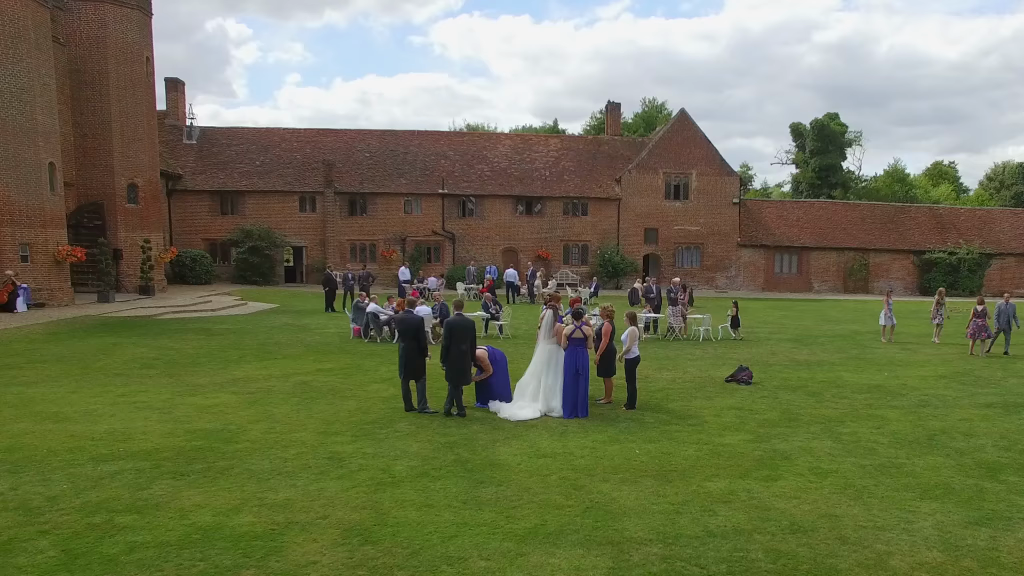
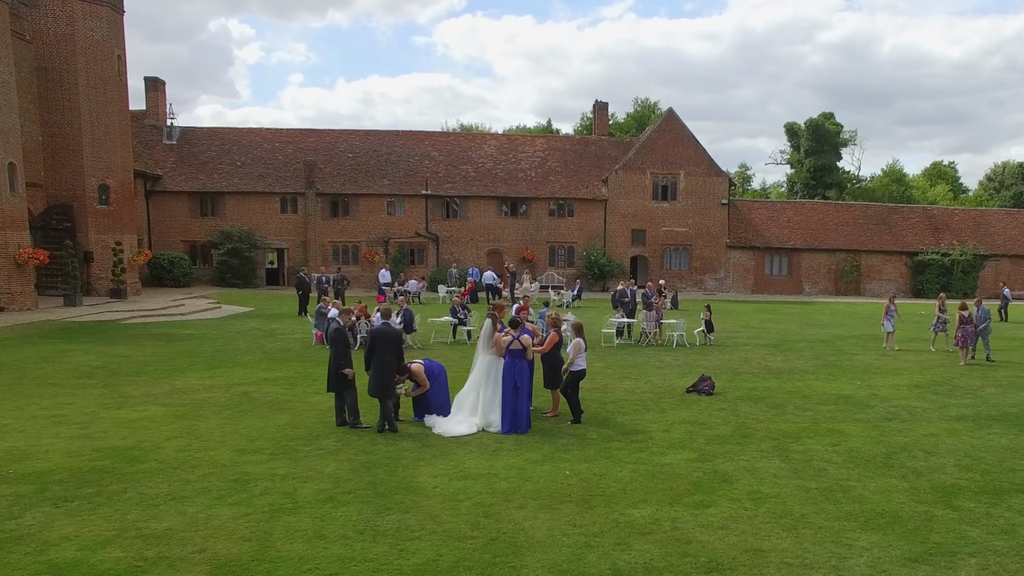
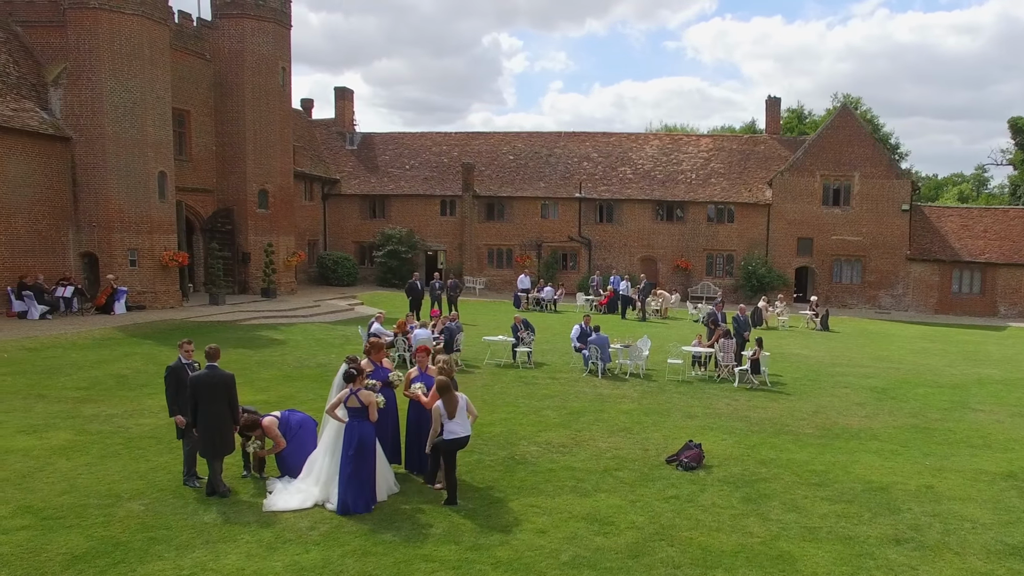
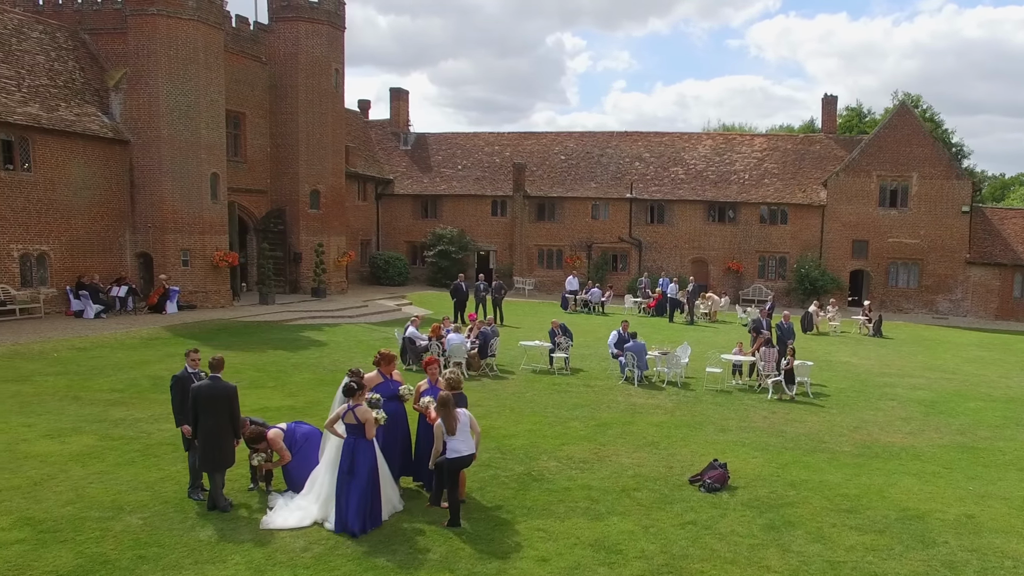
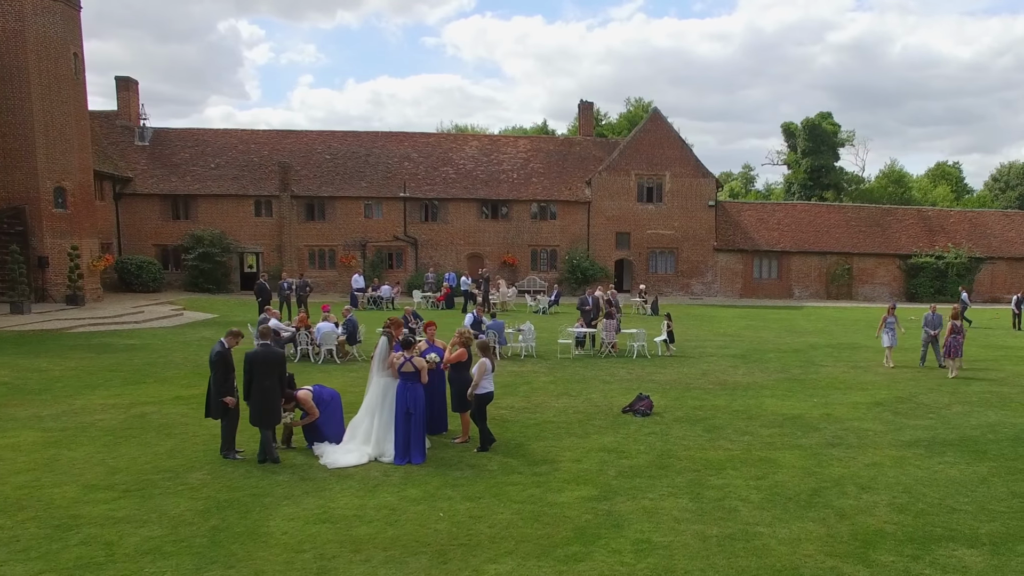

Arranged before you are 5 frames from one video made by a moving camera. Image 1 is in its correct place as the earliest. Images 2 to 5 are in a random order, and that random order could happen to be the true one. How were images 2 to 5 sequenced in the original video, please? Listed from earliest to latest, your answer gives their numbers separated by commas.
2, 5, 3, 4
